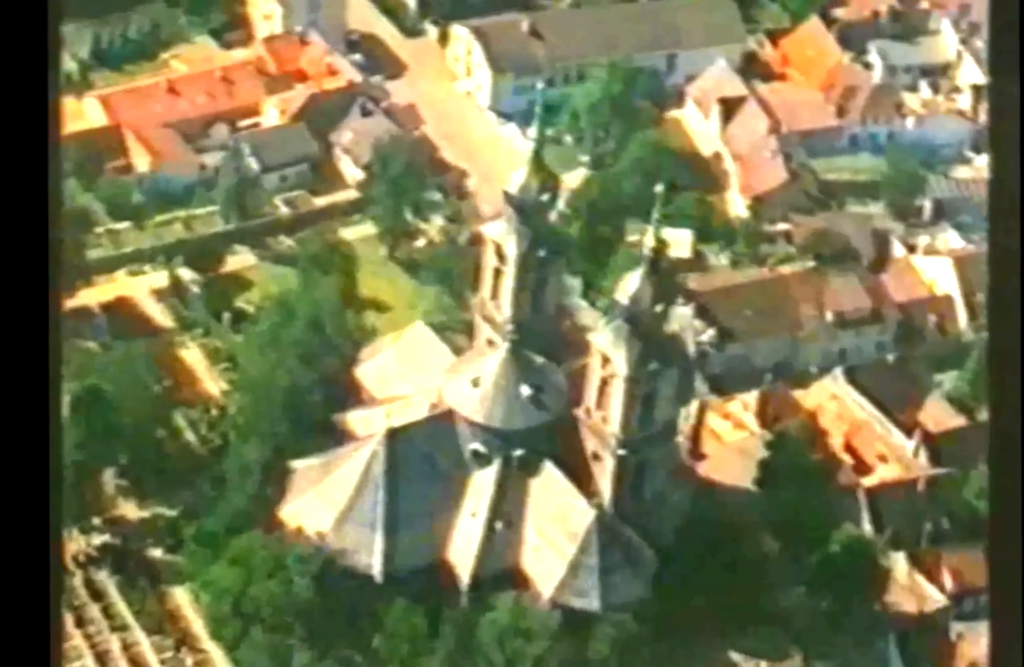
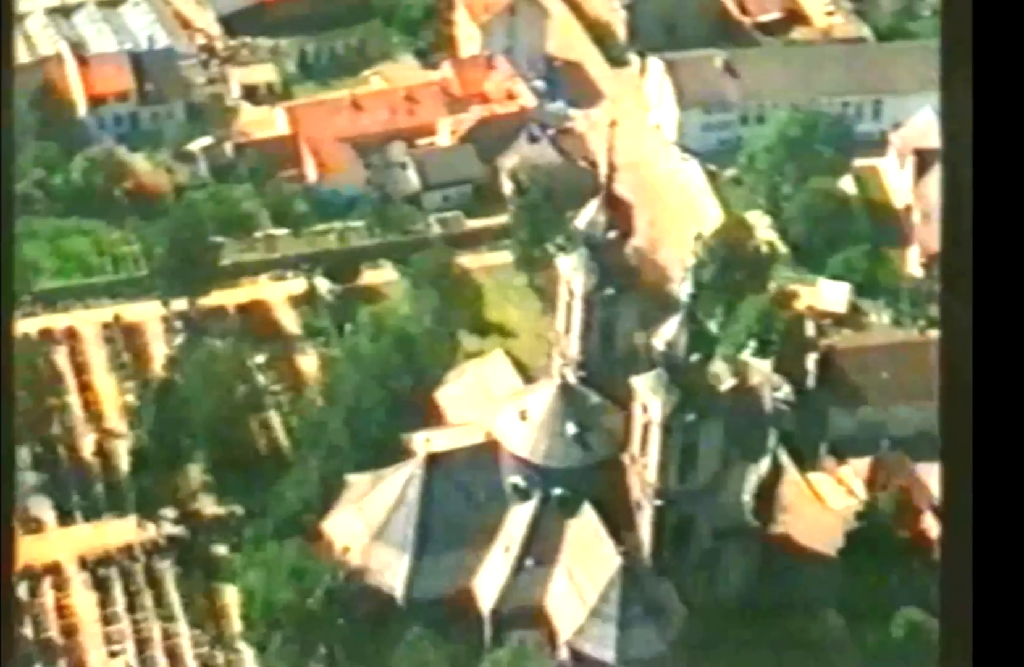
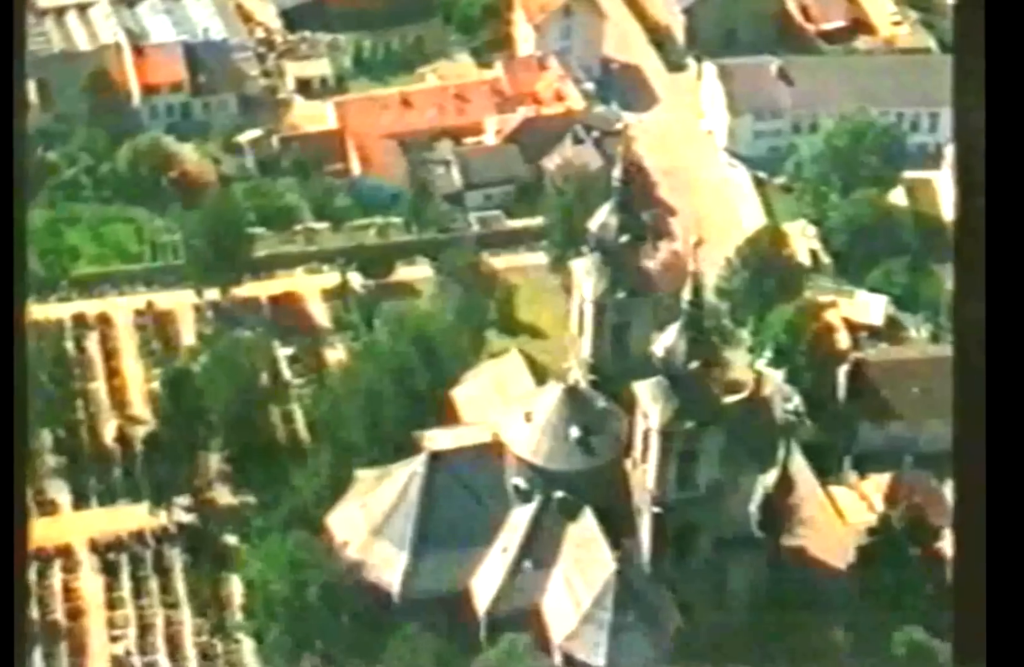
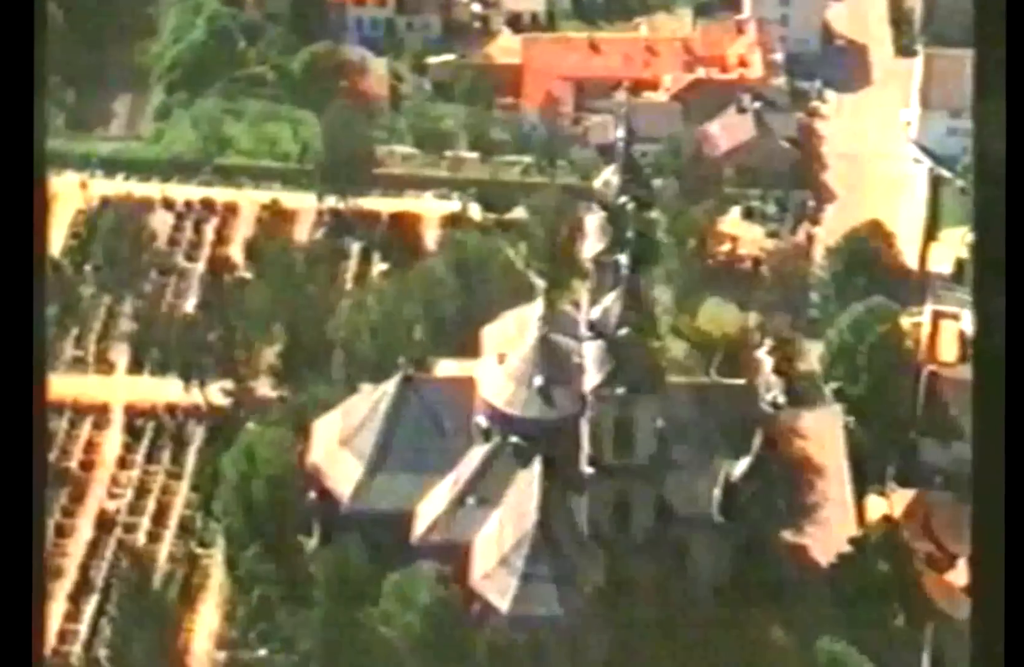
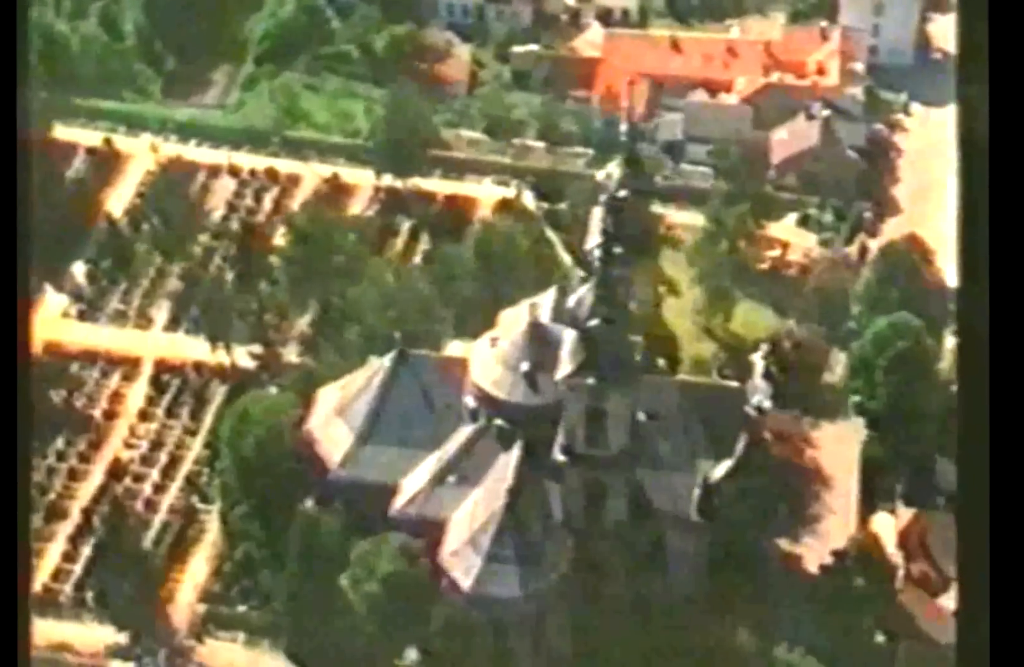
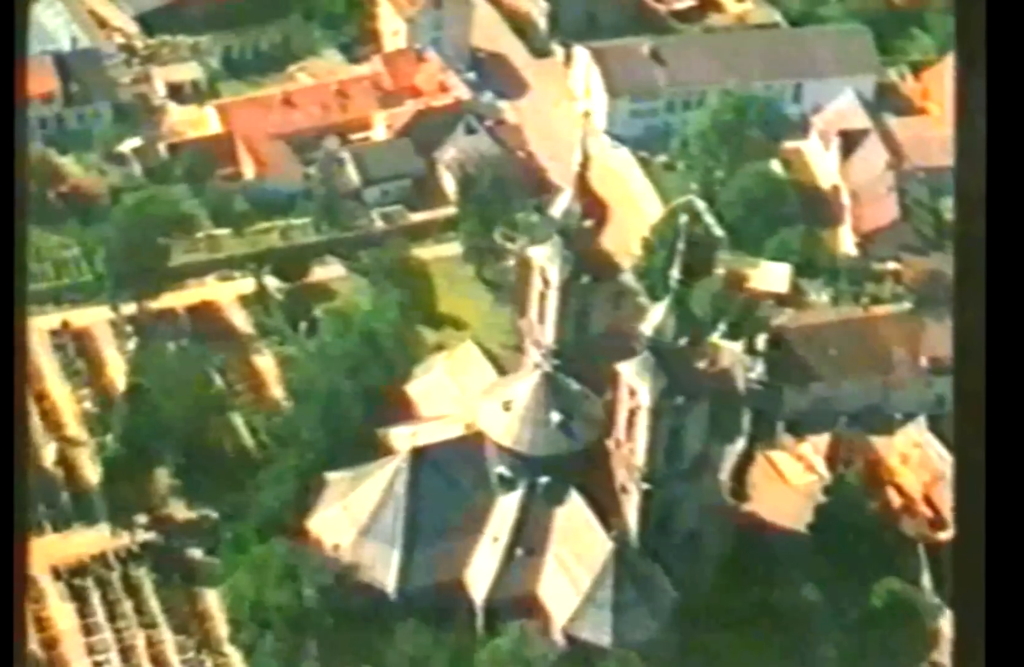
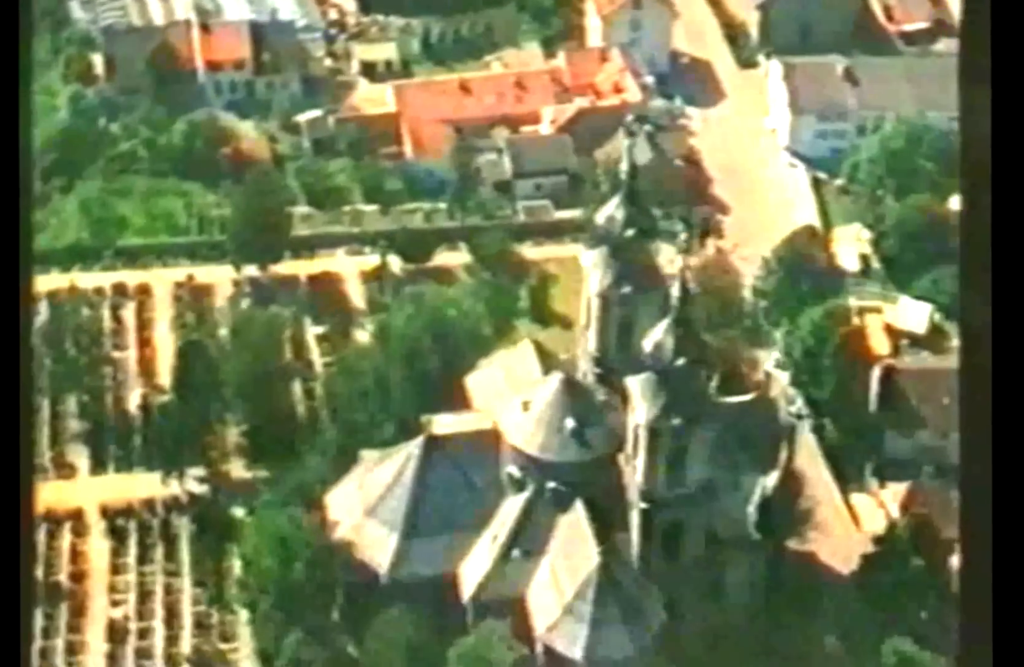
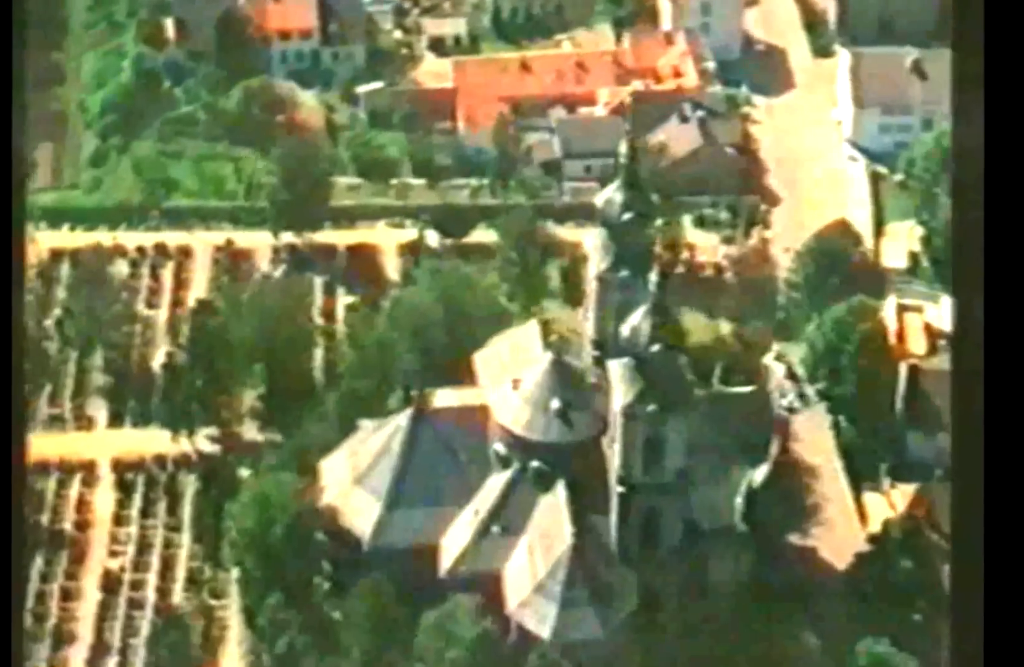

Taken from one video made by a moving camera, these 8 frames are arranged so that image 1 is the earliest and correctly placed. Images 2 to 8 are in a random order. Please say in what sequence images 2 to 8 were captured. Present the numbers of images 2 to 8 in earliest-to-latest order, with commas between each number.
6, 2, 3, 7, 8, 4, 5
